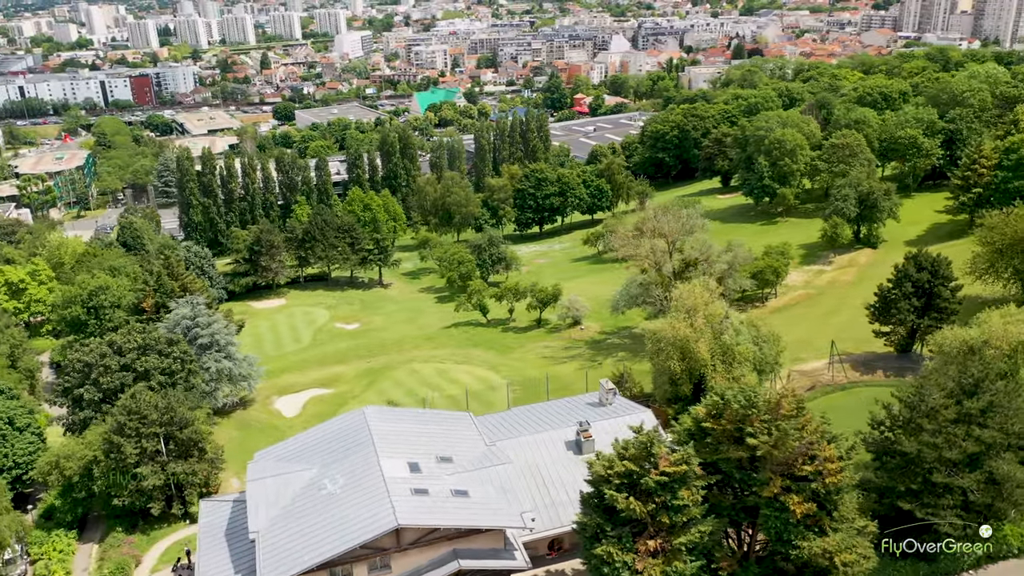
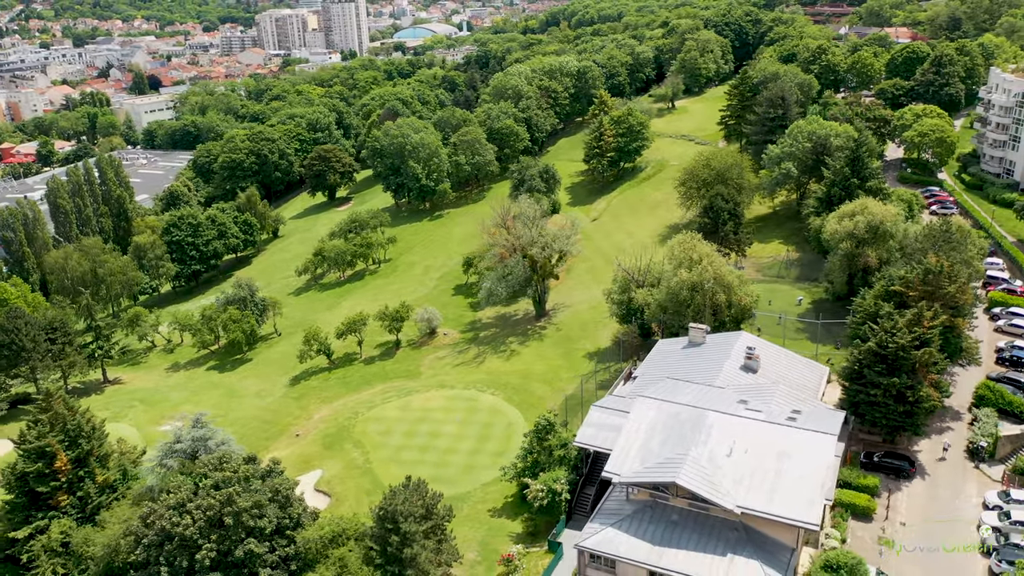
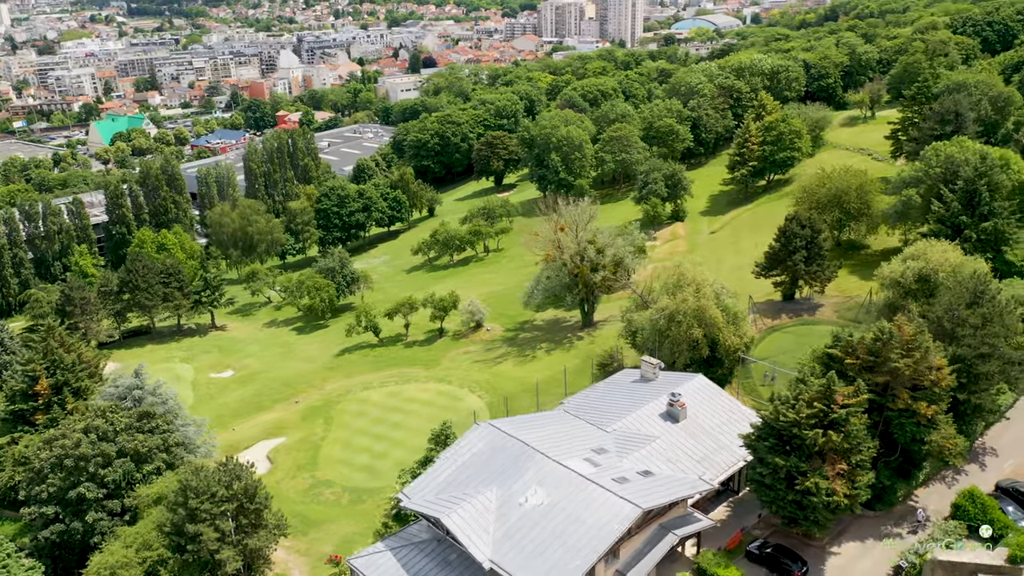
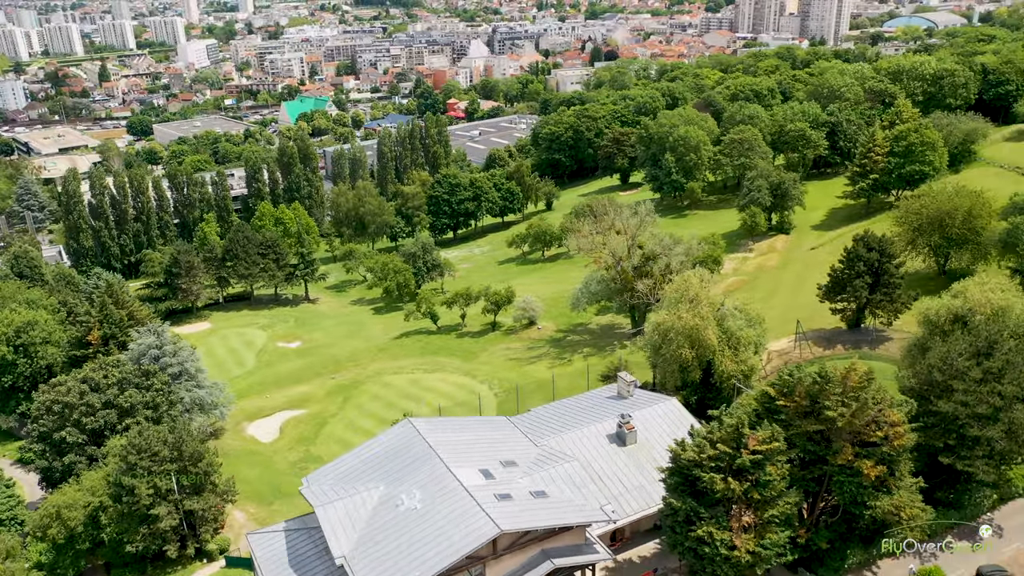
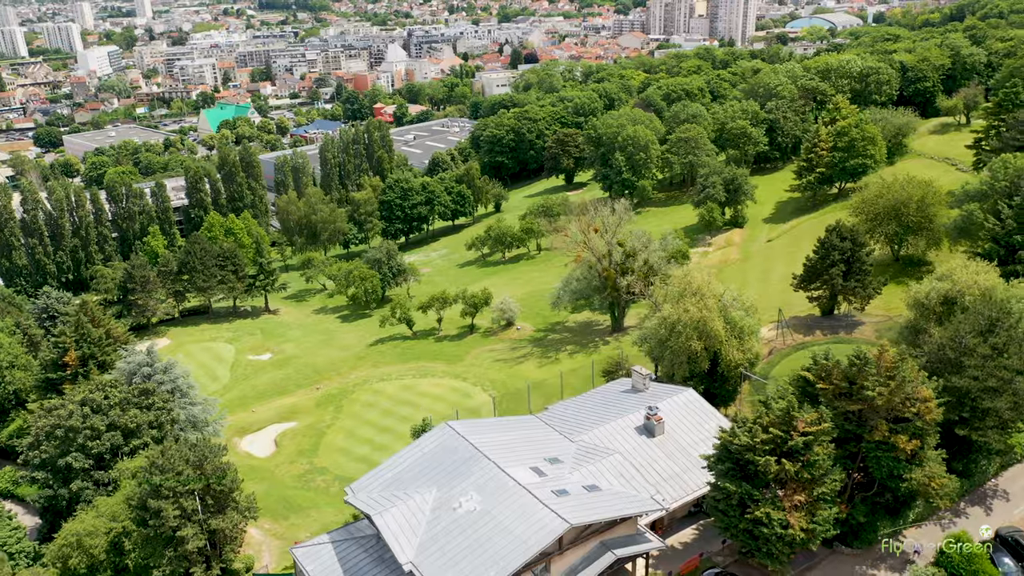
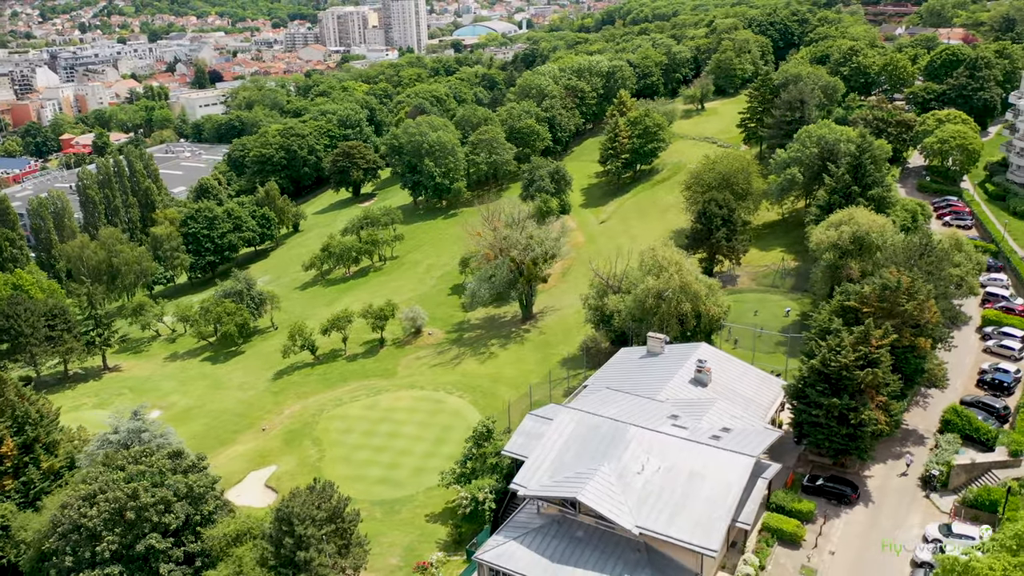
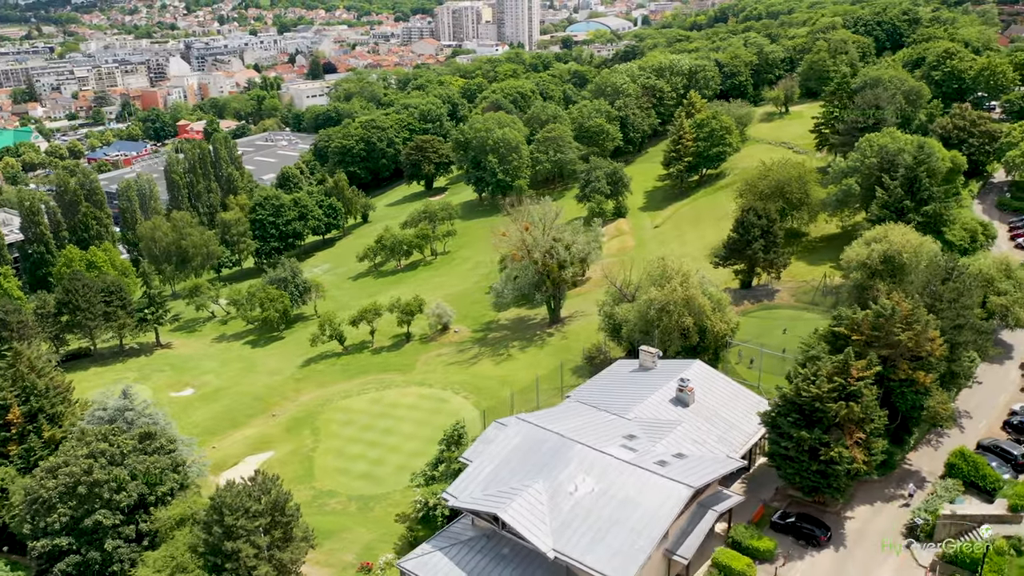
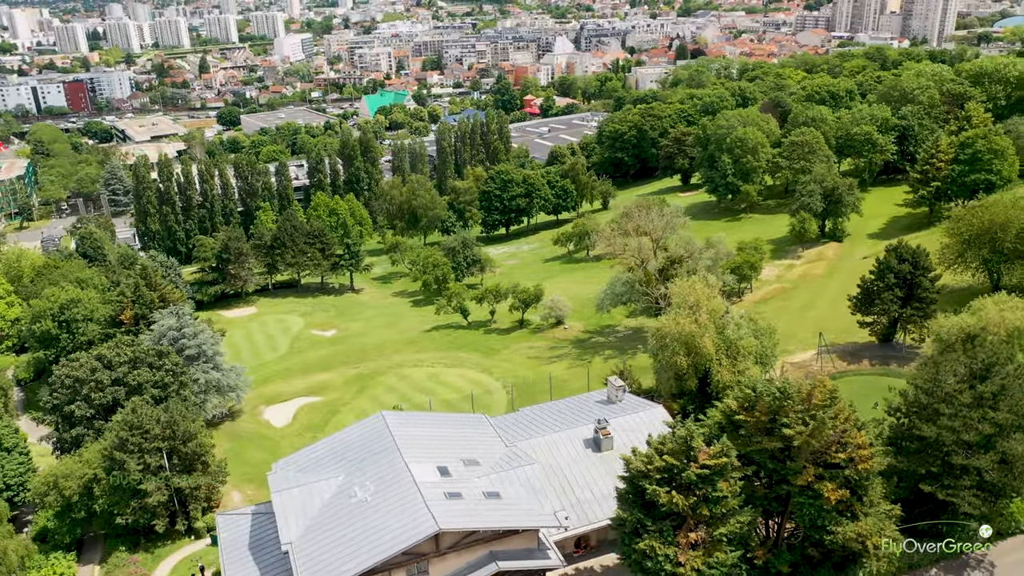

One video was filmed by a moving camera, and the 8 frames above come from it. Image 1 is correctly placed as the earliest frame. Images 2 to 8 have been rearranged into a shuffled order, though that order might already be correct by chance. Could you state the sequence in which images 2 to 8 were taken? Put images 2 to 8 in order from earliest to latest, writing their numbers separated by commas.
8, 4, 5, 3, 7, 6, 2
